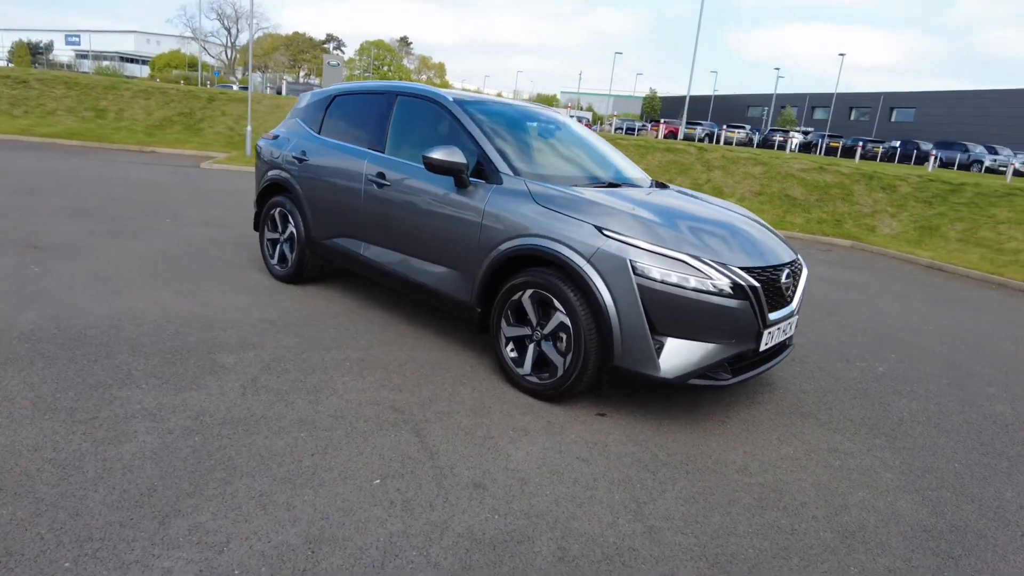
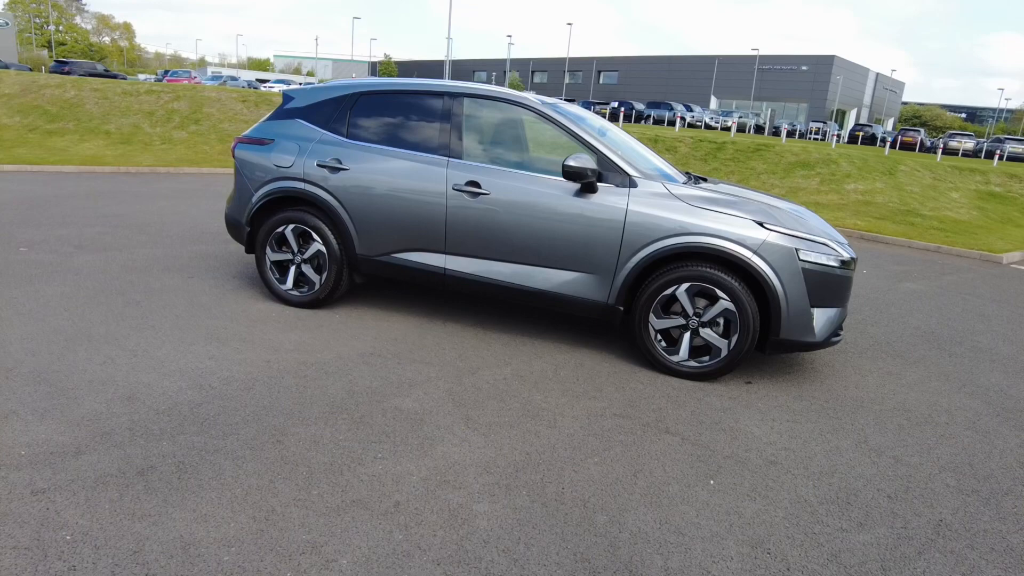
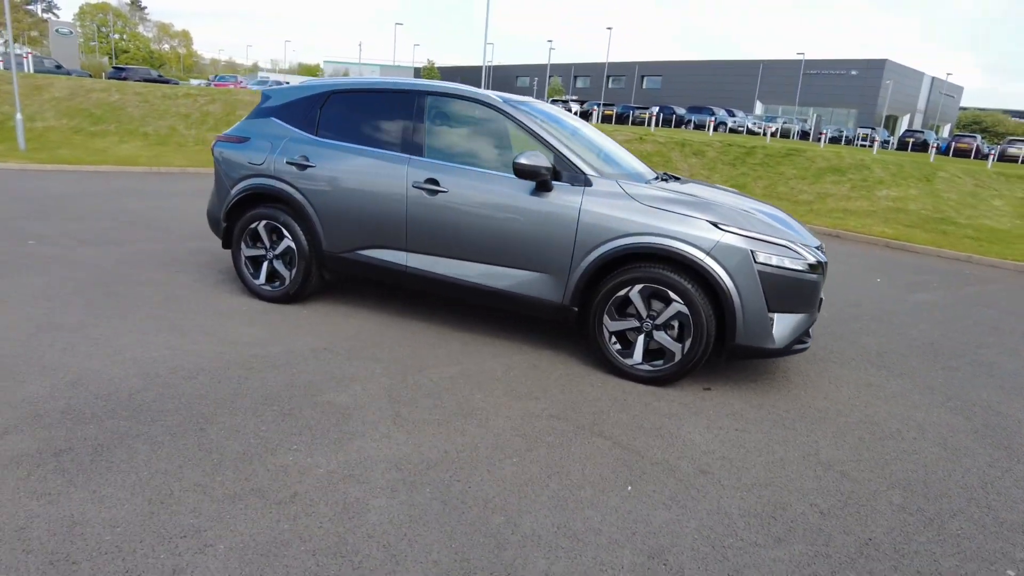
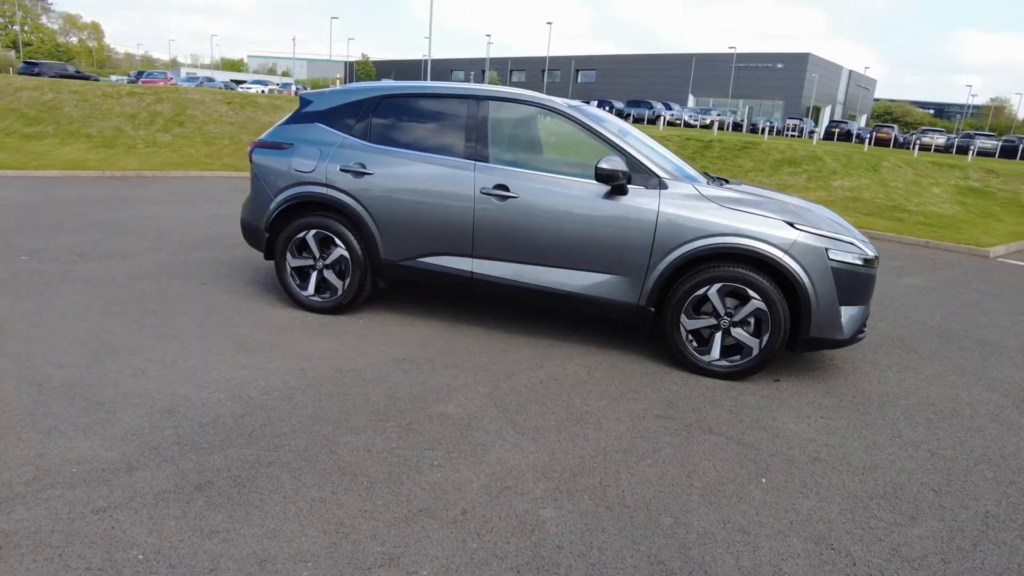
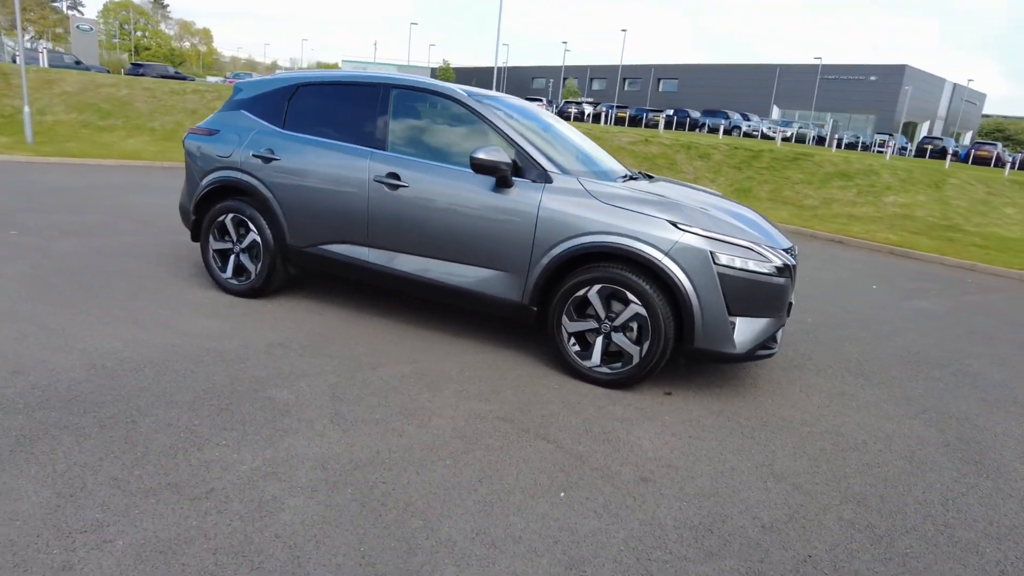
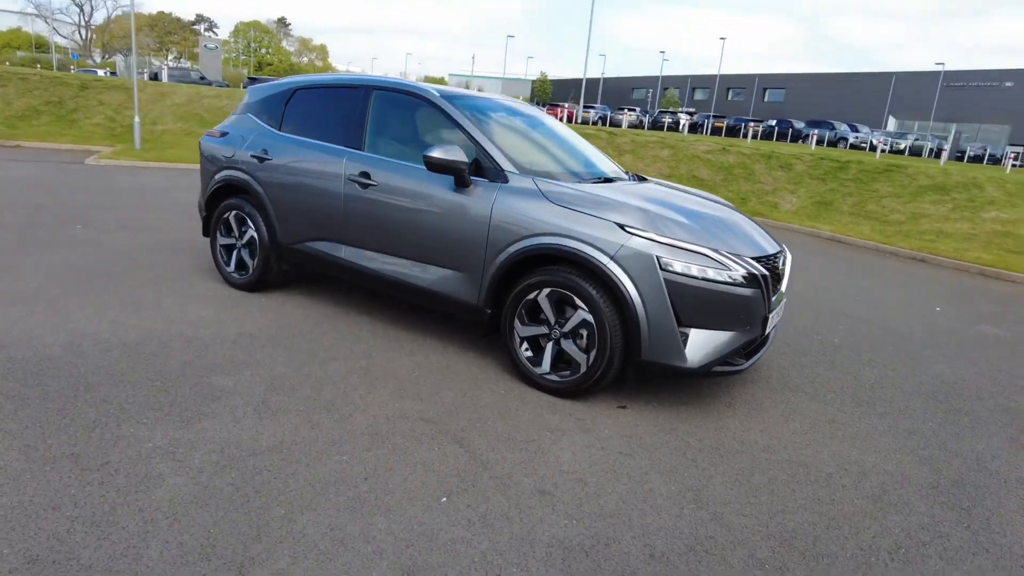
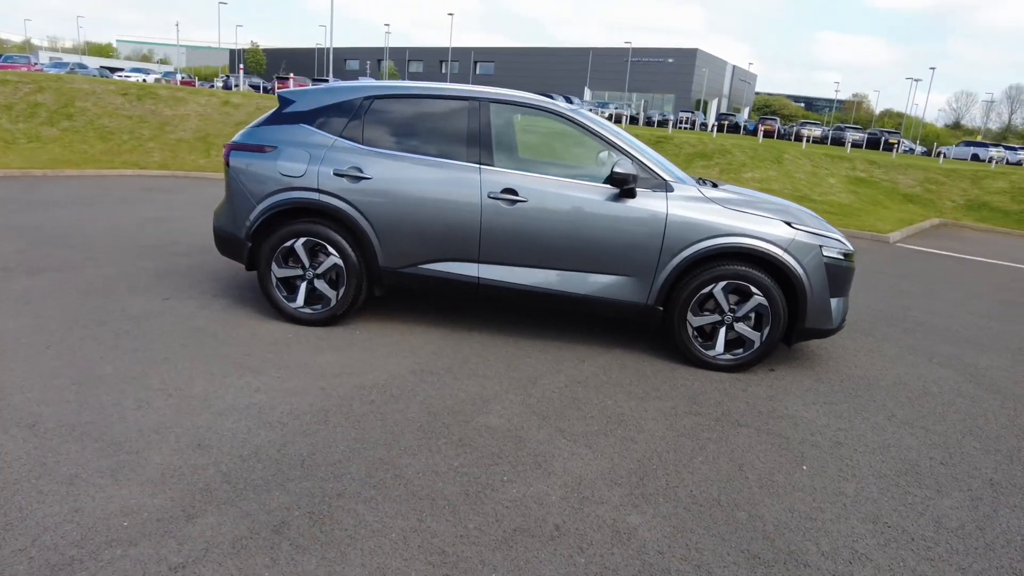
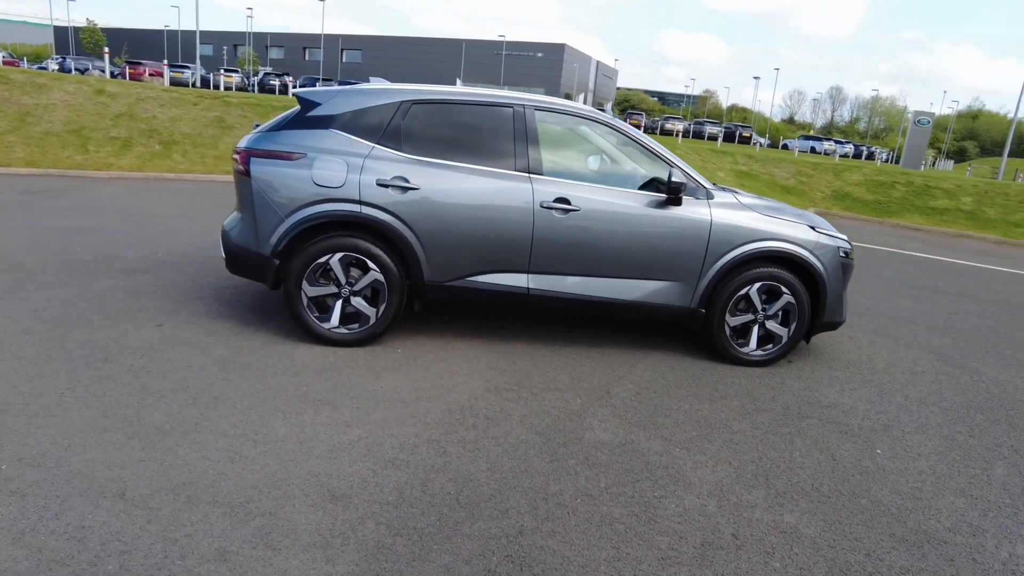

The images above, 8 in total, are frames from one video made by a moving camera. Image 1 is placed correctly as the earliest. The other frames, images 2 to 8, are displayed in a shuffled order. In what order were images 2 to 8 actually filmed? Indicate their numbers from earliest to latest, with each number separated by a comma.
6, 5, 3, 2, 4, 7, 8
